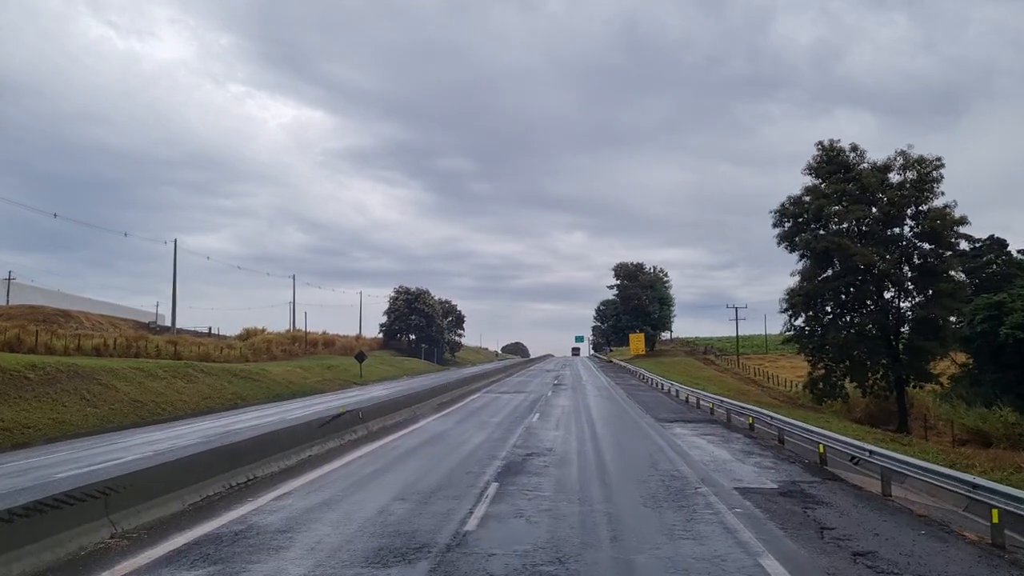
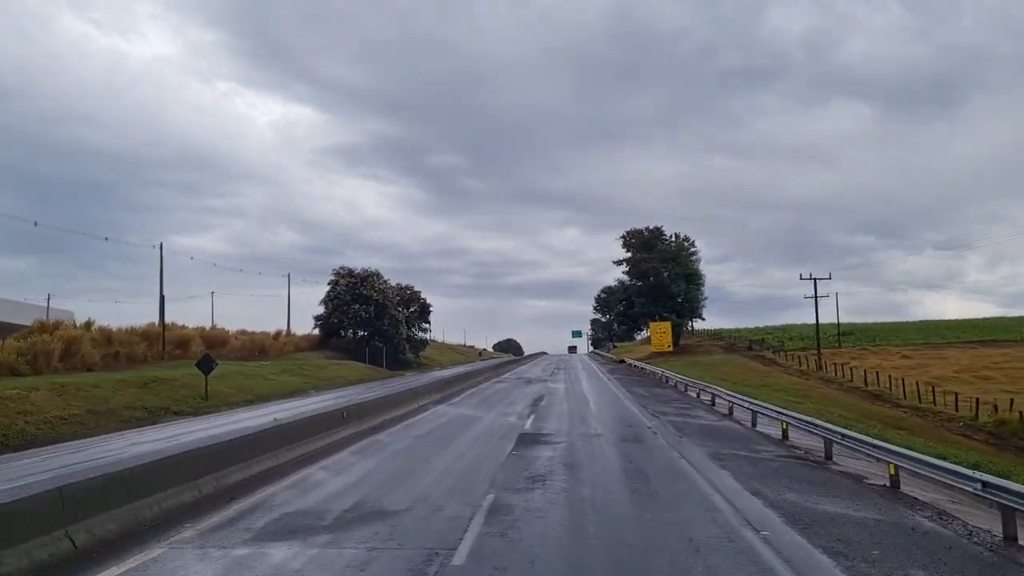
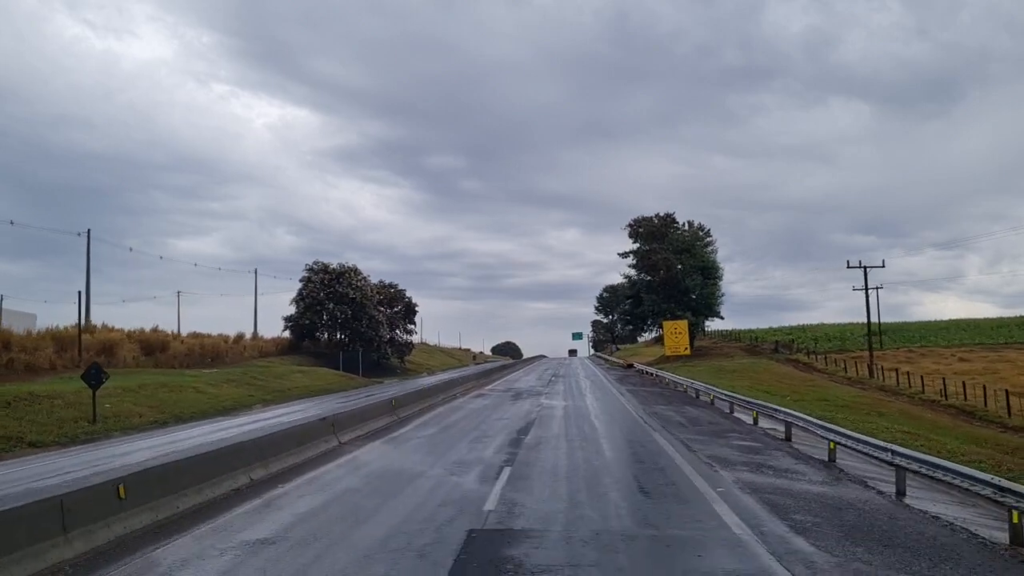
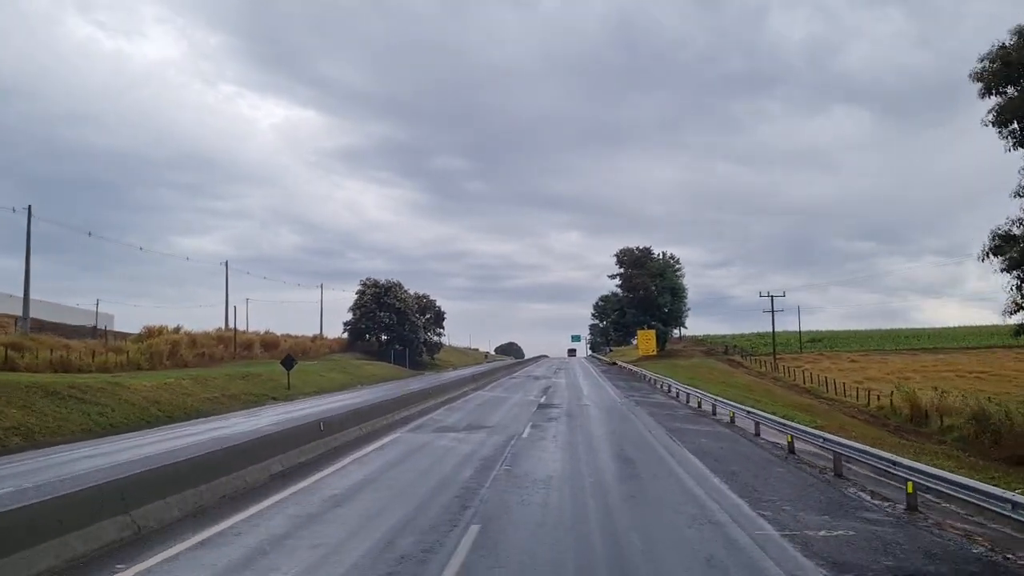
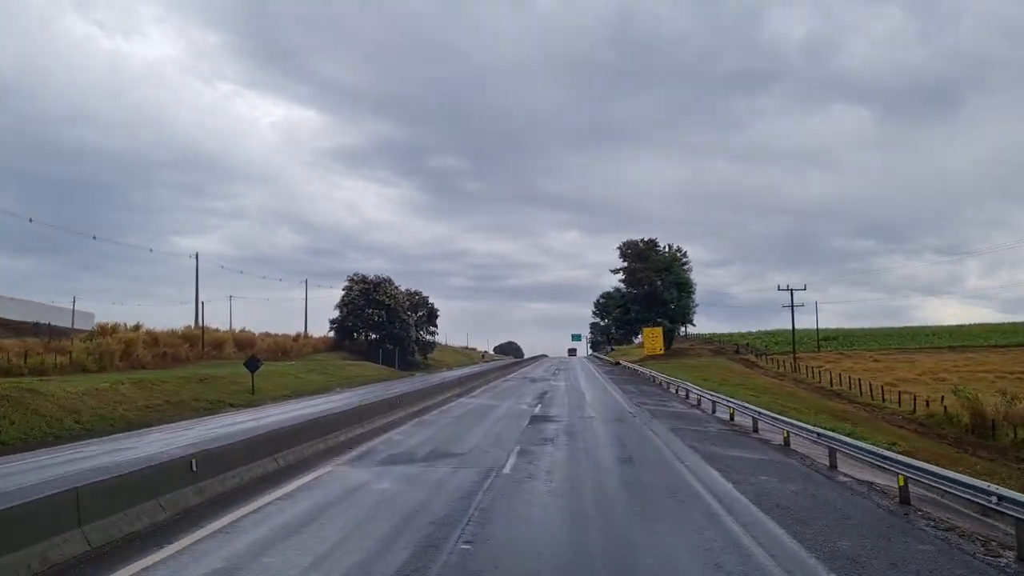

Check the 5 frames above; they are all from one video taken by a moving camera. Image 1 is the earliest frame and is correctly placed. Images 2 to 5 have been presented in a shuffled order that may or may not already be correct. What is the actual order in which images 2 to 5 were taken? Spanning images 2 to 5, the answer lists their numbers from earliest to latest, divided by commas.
4, 5, 2, 3
